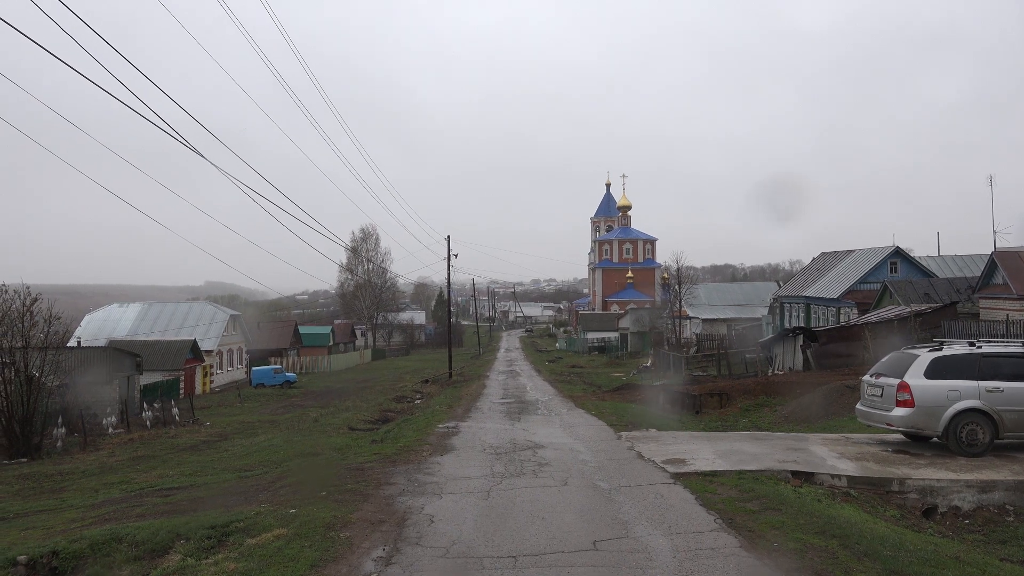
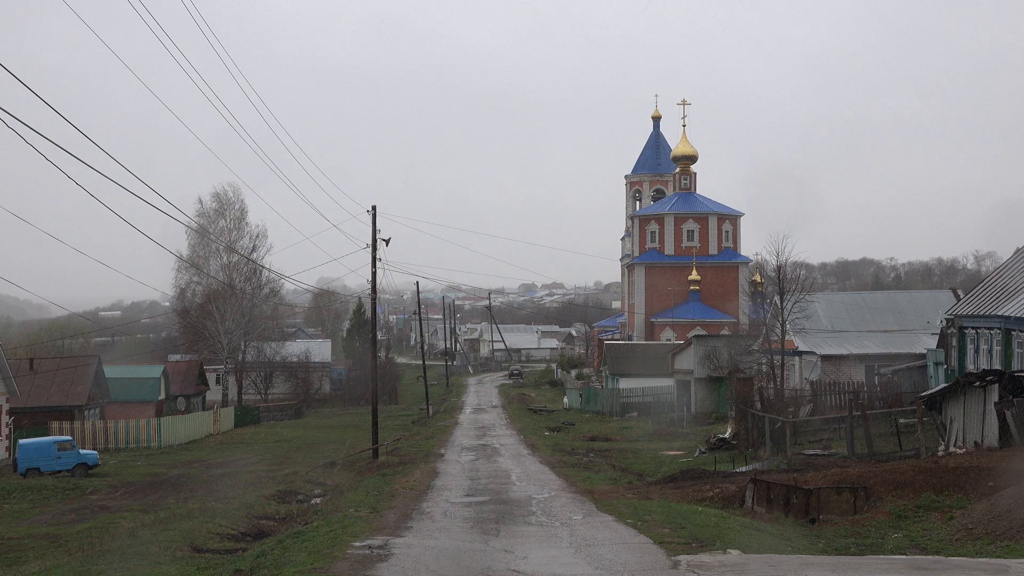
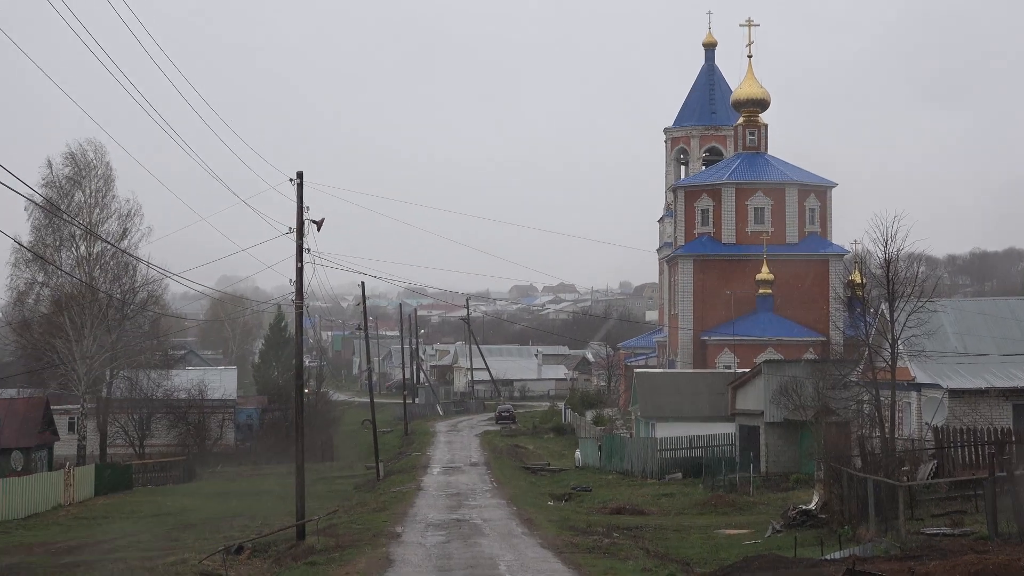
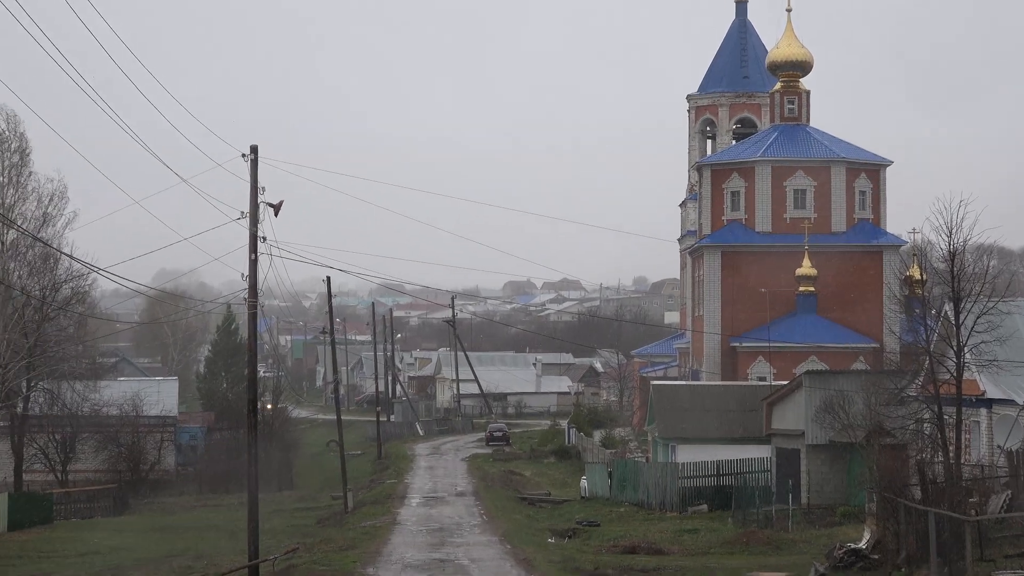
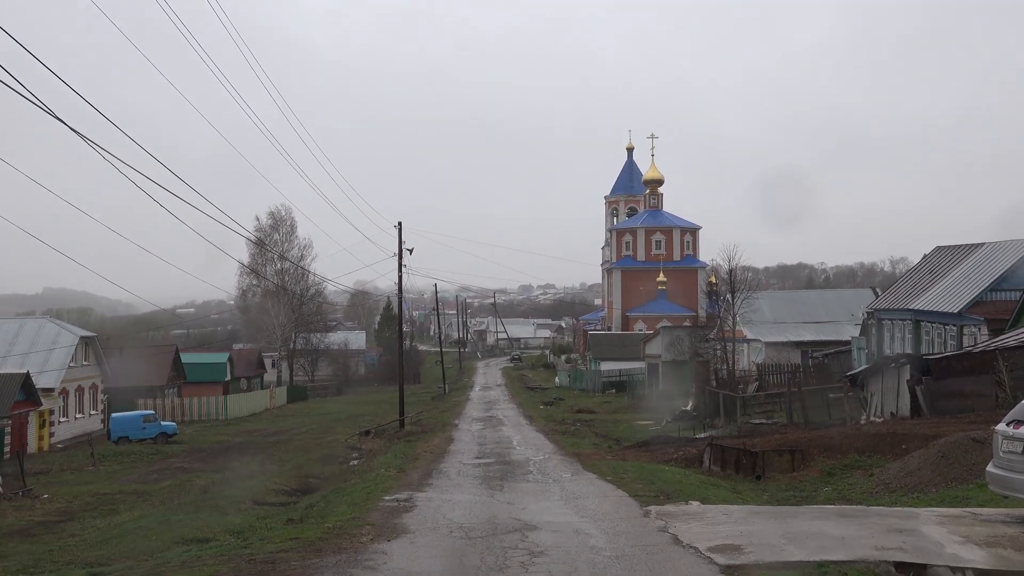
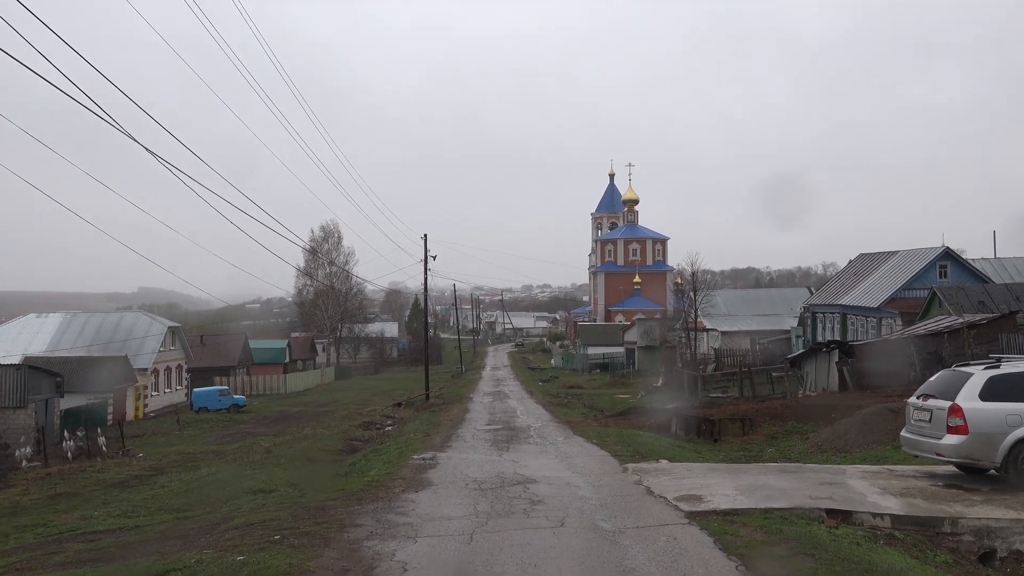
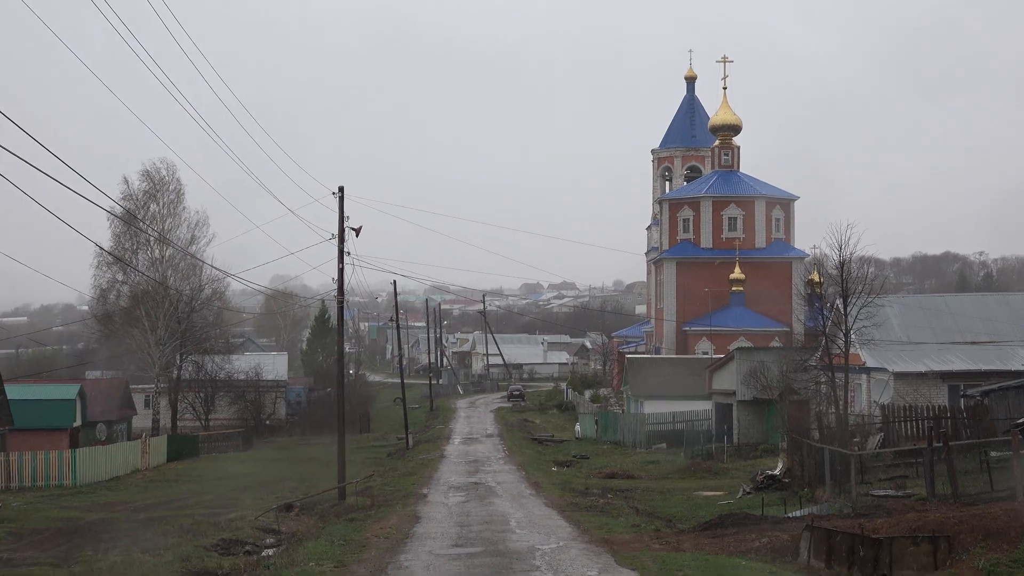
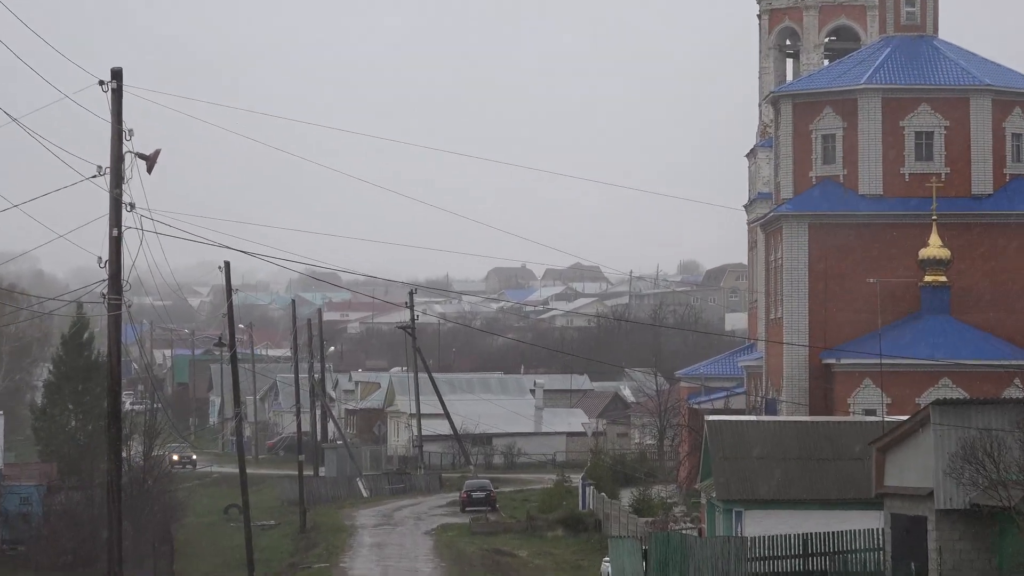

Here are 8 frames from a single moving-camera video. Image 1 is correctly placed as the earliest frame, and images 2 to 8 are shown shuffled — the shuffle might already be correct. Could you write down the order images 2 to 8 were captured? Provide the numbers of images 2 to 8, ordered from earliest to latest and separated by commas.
6, 5, 2, 7, 3, 4, 8
